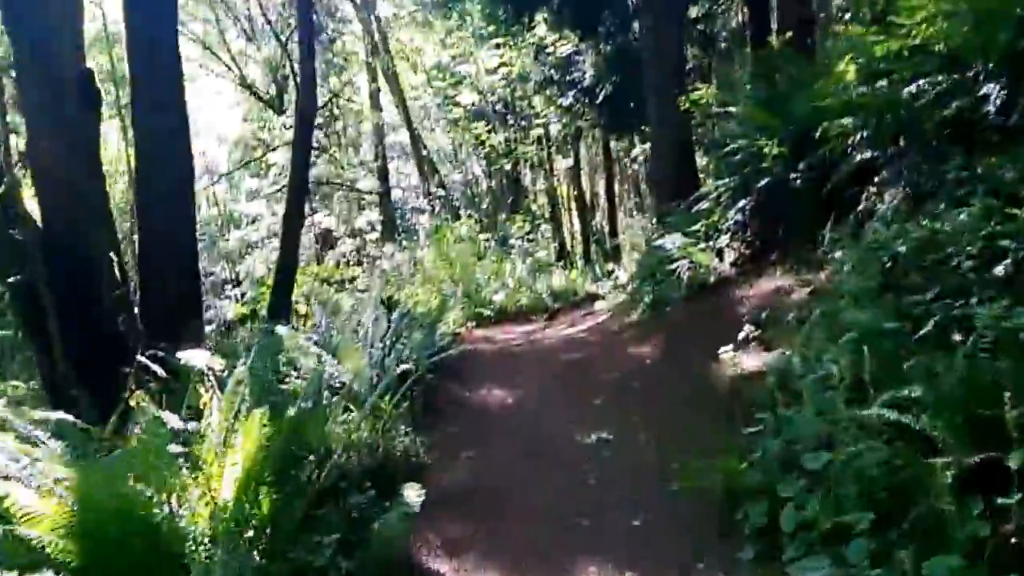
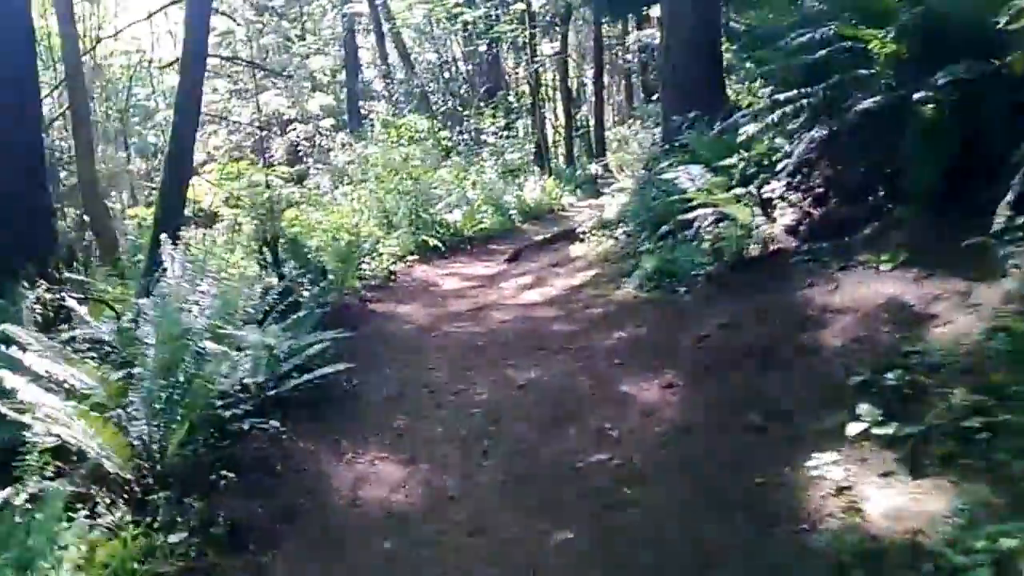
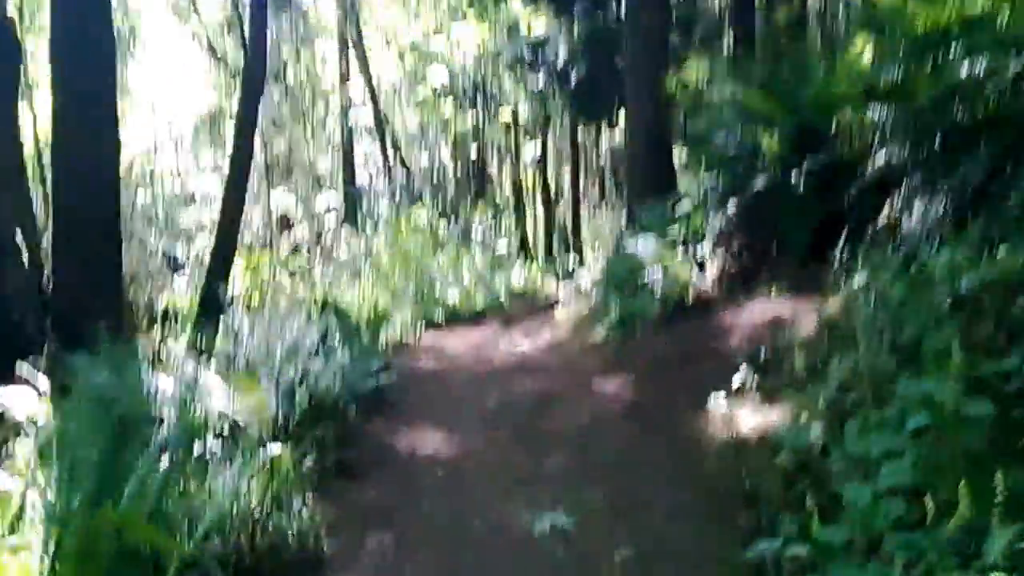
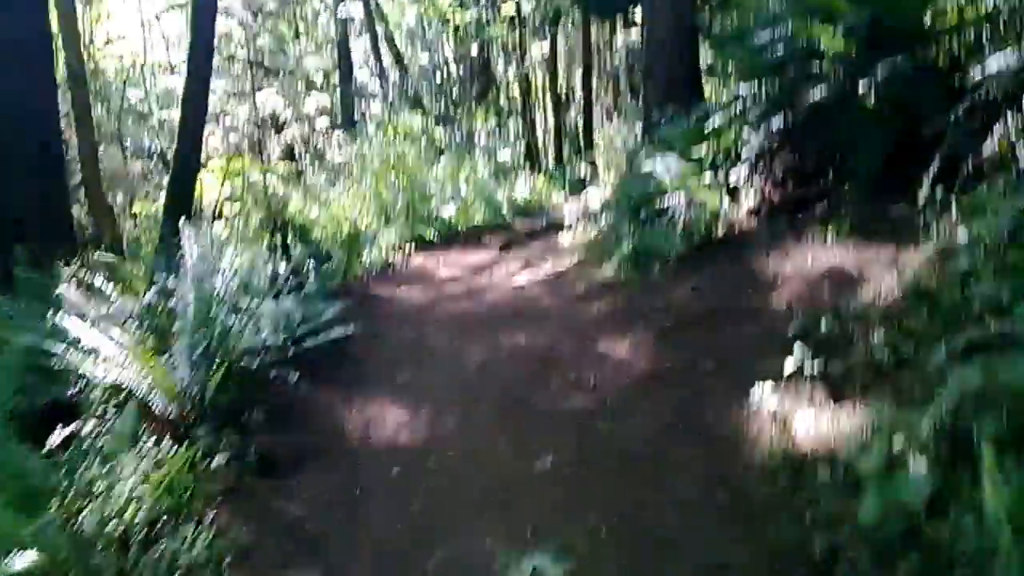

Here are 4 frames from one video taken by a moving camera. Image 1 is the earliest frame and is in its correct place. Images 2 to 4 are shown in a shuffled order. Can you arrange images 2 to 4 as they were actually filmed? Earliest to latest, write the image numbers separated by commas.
3, 4, 2
